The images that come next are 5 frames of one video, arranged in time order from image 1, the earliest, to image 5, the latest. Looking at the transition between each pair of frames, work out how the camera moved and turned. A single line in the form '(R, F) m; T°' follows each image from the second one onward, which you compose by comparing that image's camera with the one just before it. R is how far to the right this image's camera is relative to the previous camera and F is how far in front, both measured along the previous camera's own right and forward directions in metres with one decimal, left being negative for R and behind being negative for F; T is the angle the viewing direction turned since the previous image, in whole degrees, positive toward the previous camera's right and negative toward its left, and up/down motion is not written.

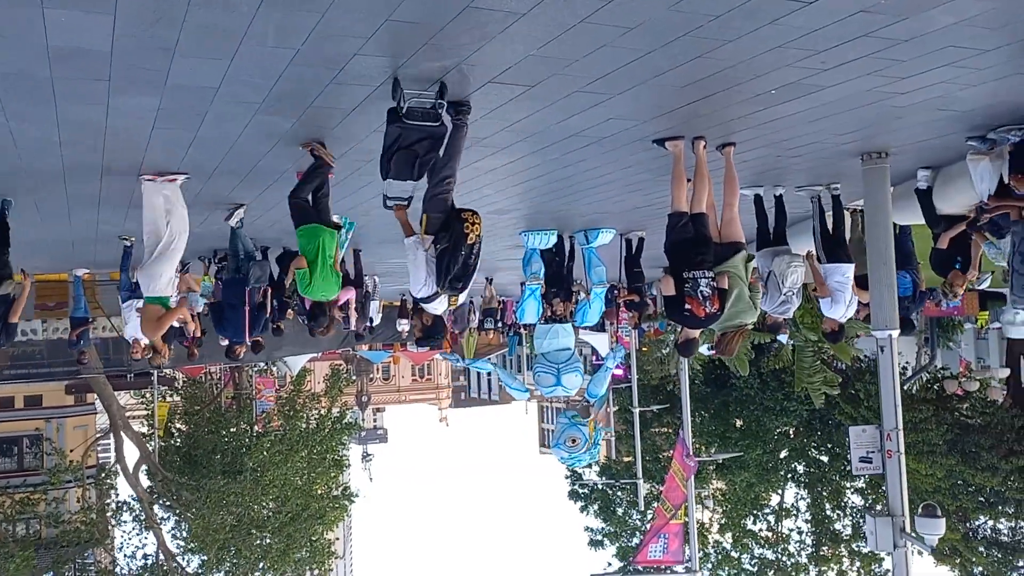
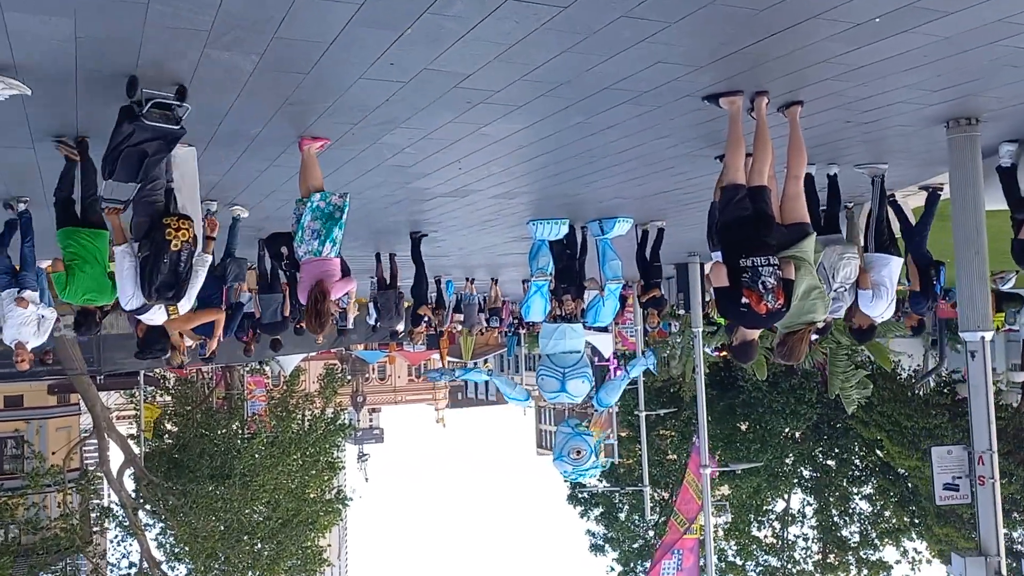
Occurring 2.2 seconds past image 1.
(-0.1, +1.2) m; 0°
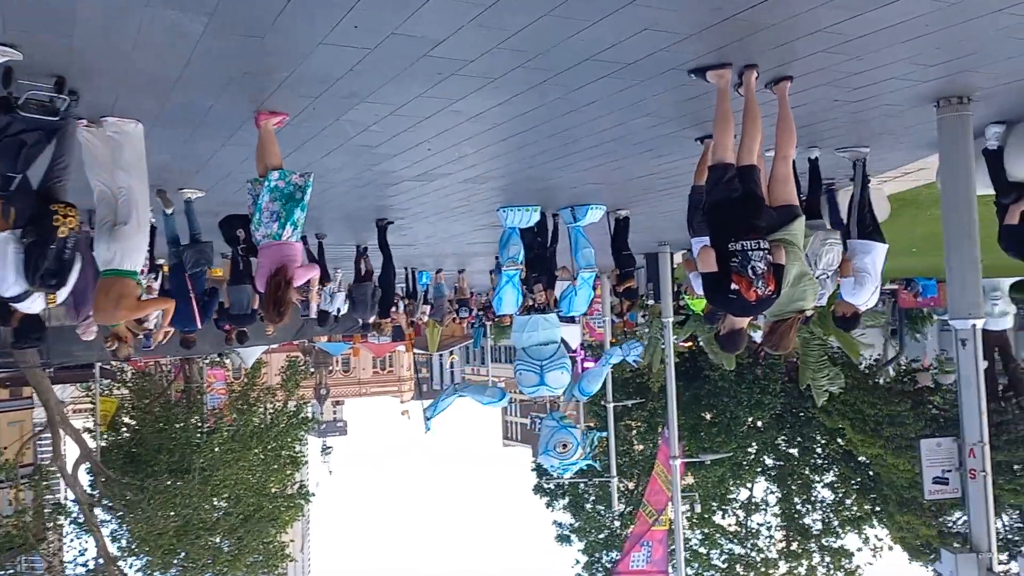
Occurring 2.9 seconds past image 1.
(-0.1, +0.3) m; +2°
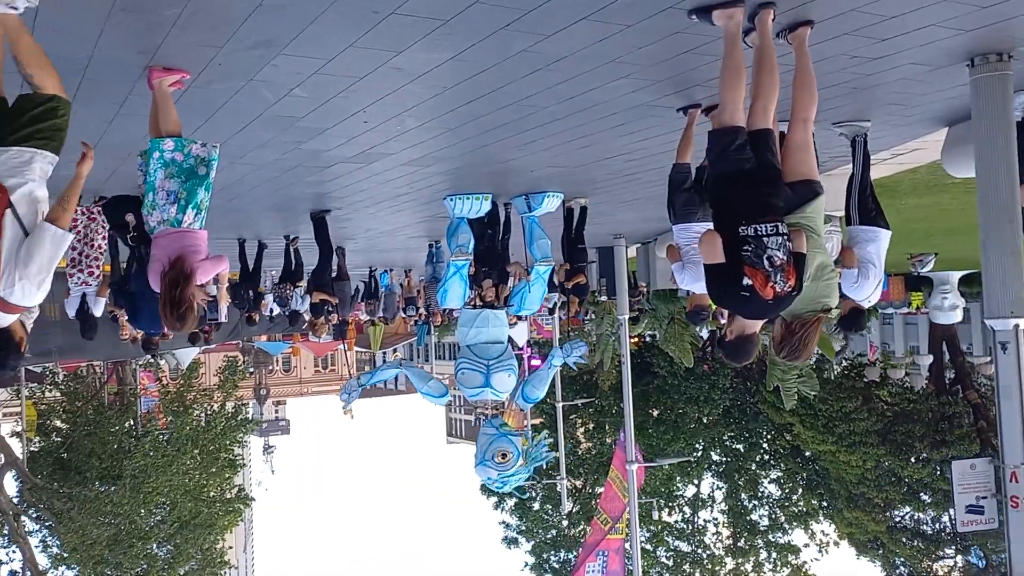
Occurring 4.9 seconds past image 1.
(0.0, +1.1) m; +4°
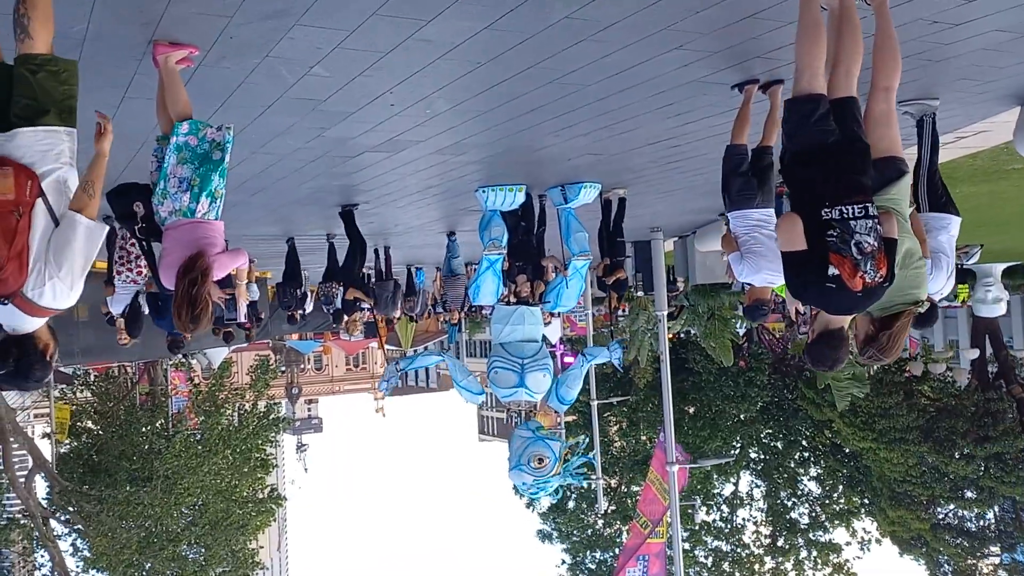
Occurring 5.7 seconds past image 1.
(-0.1, +0.4) m; -2°
